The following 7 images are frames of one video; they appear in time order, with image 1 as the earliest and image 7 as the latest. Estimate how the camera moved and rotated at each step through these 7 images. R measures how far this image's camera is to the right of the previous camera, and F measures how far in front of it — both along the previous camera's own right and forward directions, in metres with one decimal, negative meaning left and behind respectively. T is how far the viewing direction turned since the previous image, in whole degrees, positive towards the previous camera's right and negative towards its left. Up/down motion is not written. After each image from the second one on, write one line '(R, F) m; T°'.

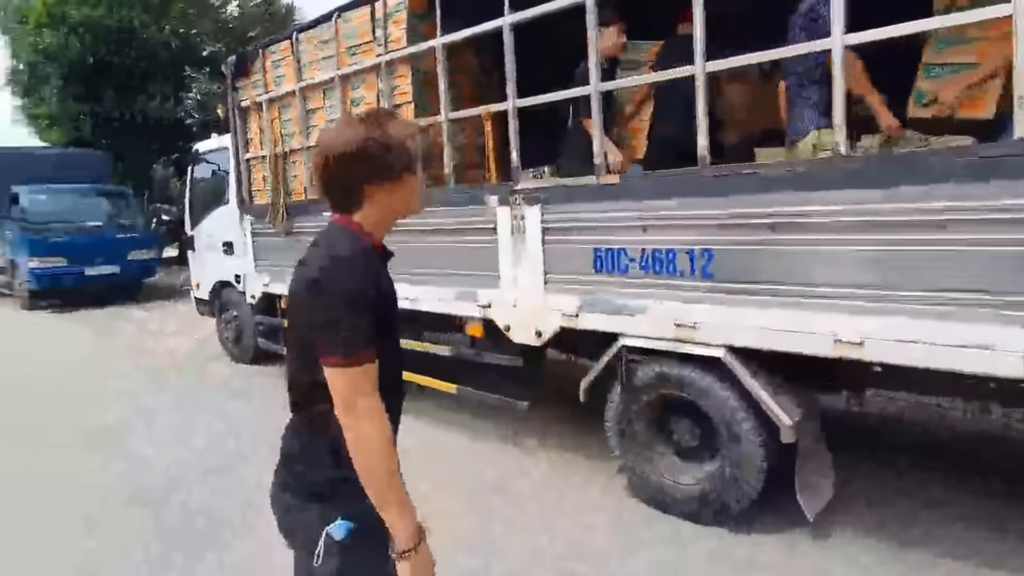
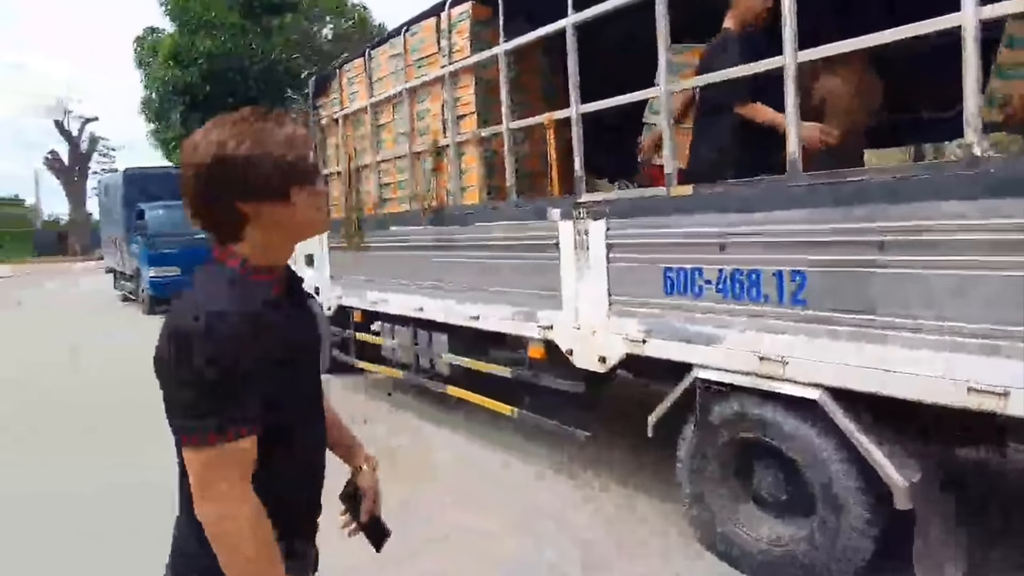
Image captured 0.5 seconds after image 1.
(+0.2, +0.4) m; -9°
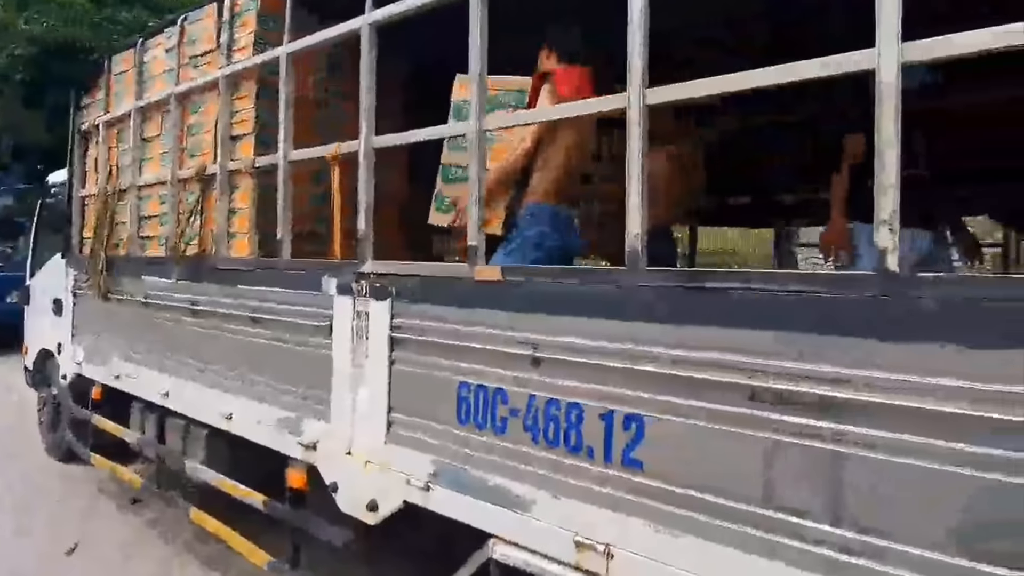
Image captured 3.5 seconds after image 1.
(+0.8, +1.2) m; +12°
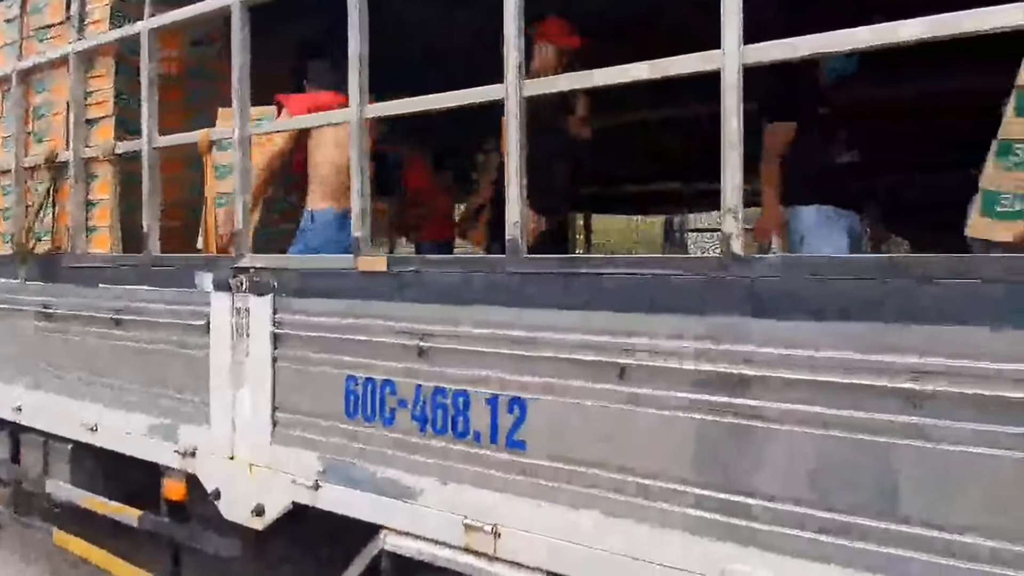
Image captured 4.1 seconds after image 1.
(+0.1, 0.0) m; +9°
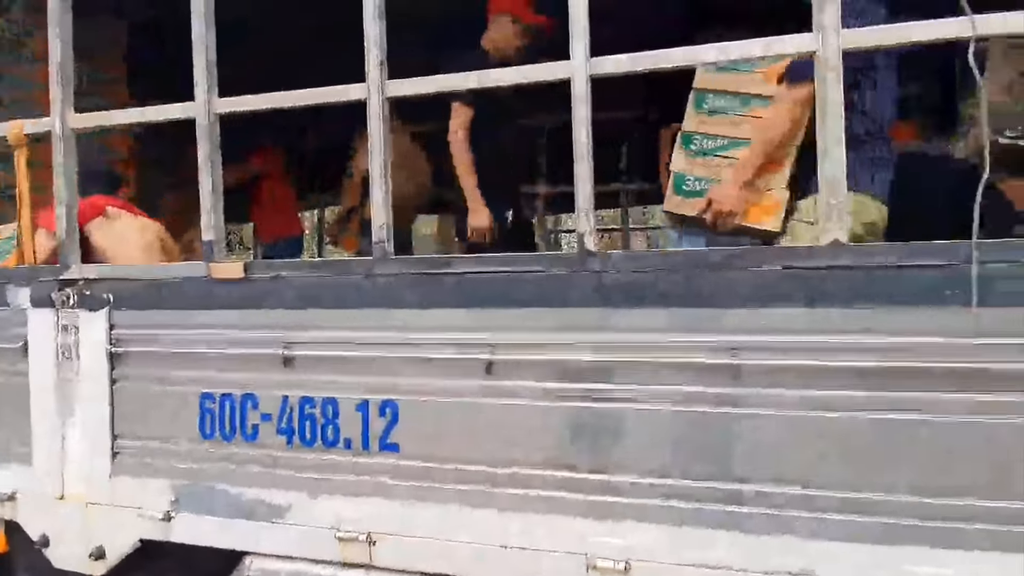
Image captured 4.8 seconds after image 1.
(+0.1, 0.0) m; +12°
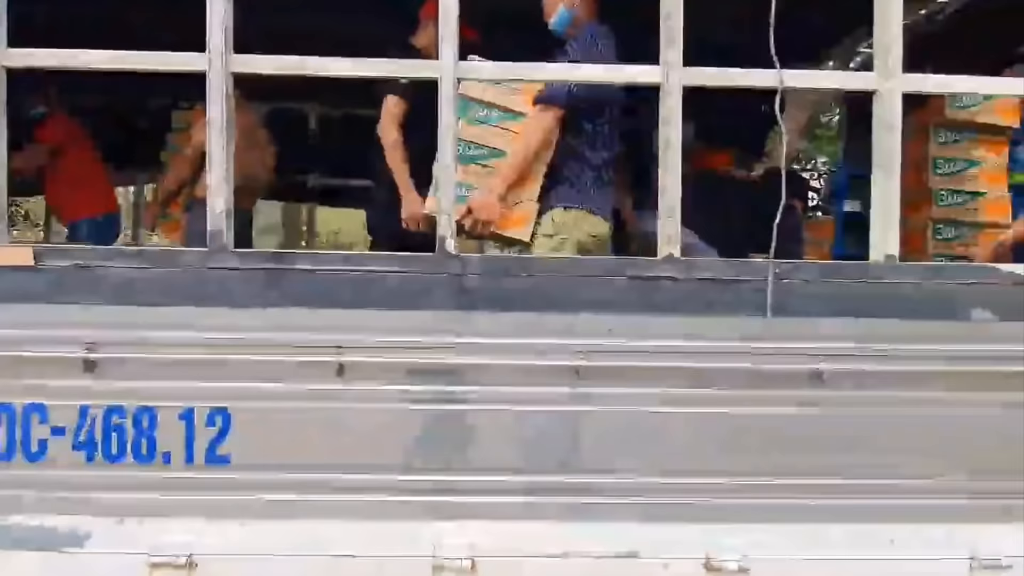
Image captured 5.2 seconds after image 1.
(0.0, 0.0) m; +15°
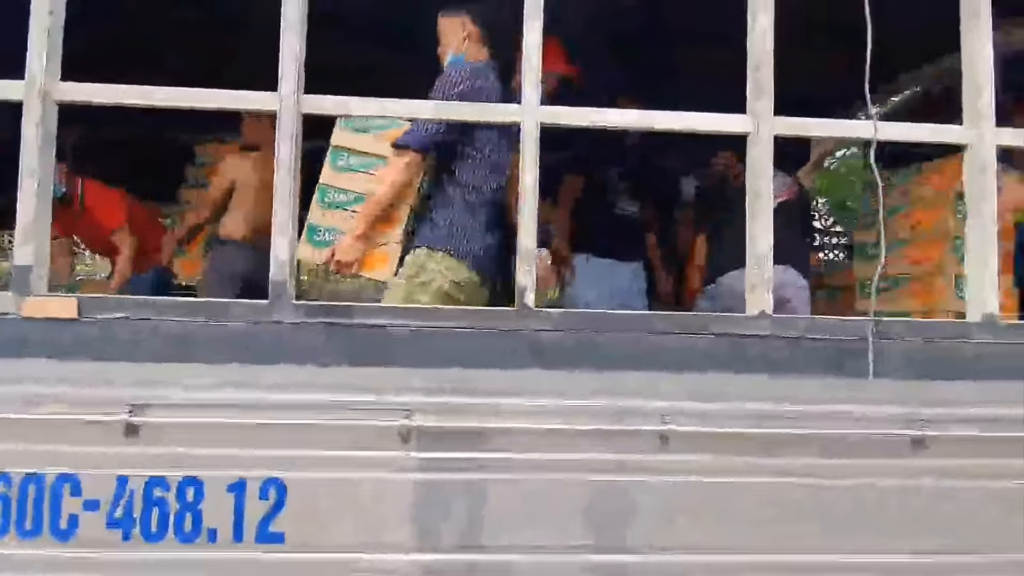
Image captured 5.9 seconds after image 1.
(-0.3, +0.2) m; +1°
